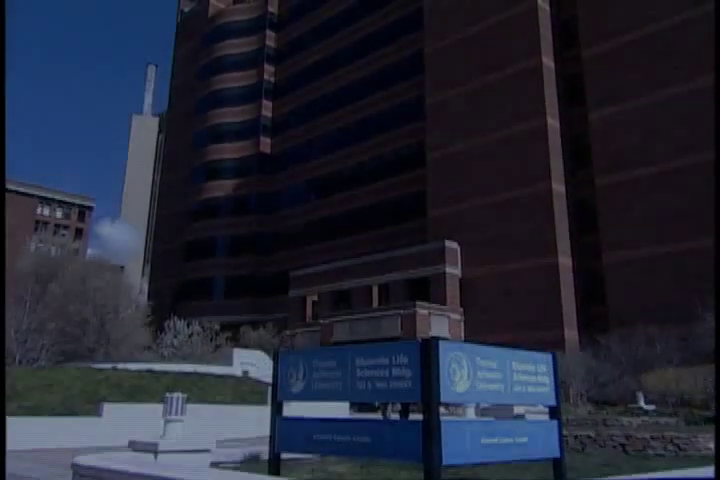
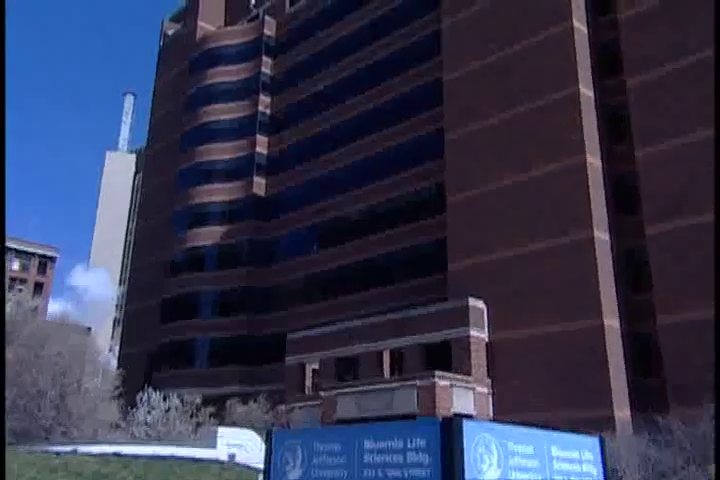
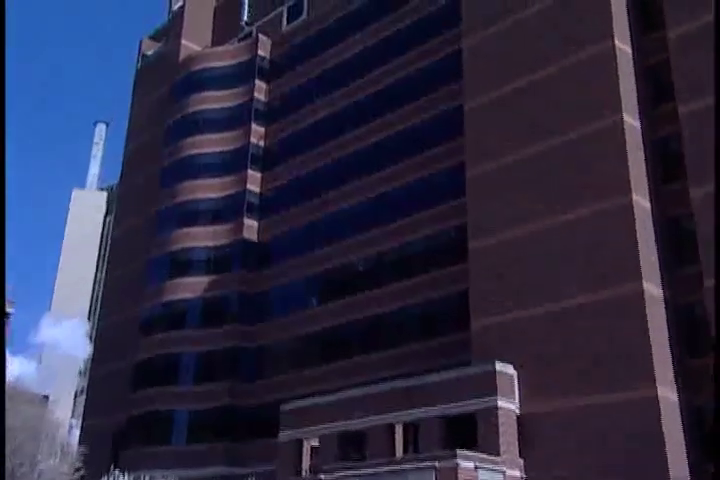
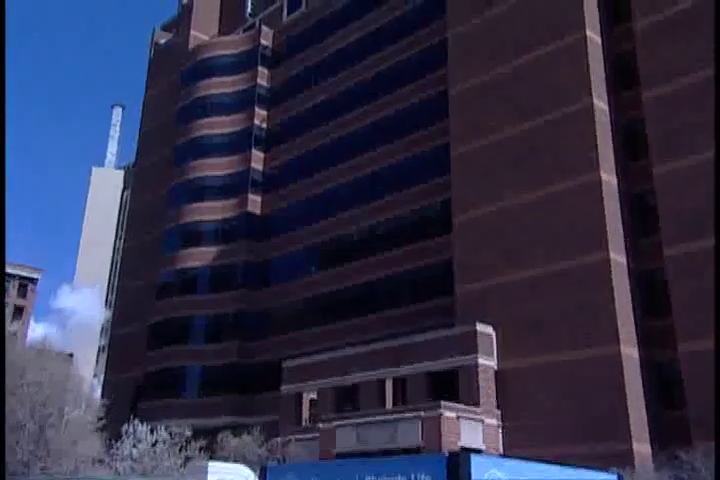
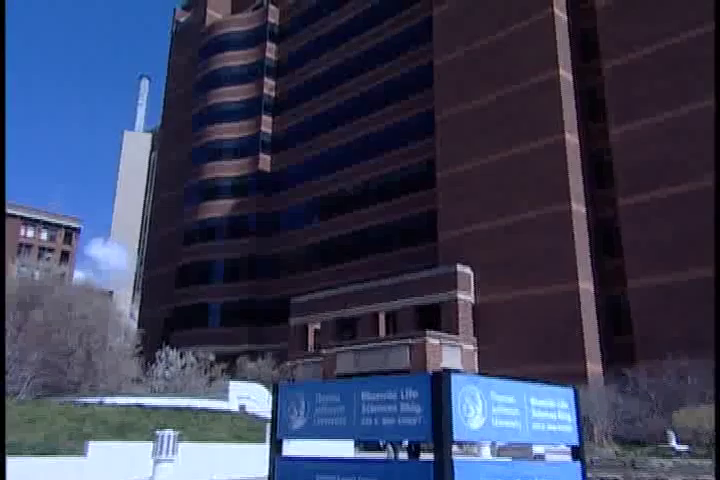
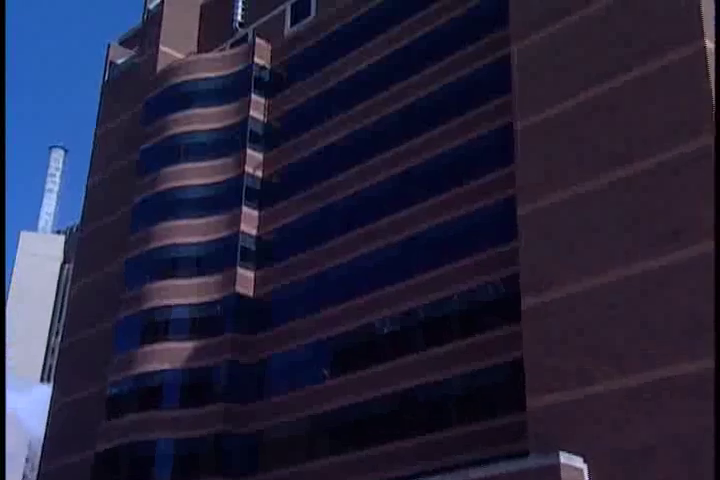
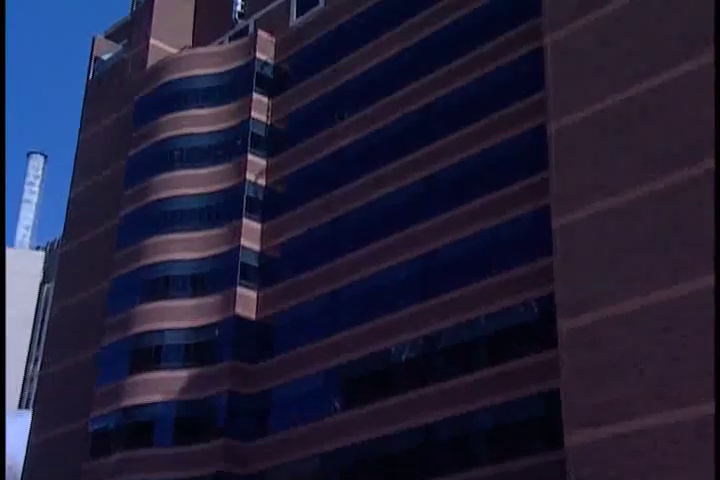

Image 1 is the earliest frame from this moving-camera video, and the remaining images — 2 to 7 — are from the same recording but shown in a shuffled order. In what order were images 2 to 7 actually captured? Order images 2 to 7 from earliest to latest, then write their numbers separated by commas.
5, 2, 4, 3, 6, 7
